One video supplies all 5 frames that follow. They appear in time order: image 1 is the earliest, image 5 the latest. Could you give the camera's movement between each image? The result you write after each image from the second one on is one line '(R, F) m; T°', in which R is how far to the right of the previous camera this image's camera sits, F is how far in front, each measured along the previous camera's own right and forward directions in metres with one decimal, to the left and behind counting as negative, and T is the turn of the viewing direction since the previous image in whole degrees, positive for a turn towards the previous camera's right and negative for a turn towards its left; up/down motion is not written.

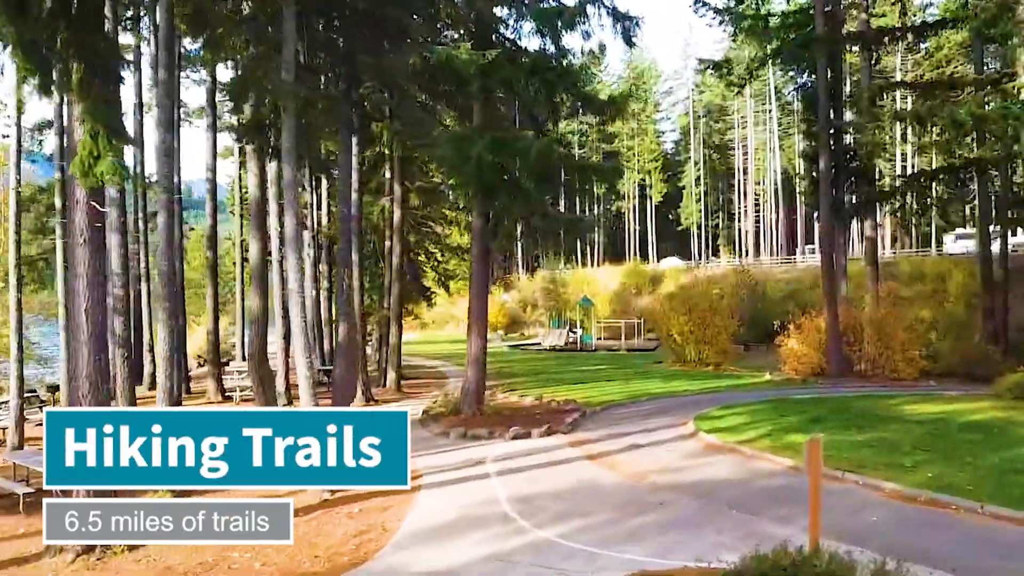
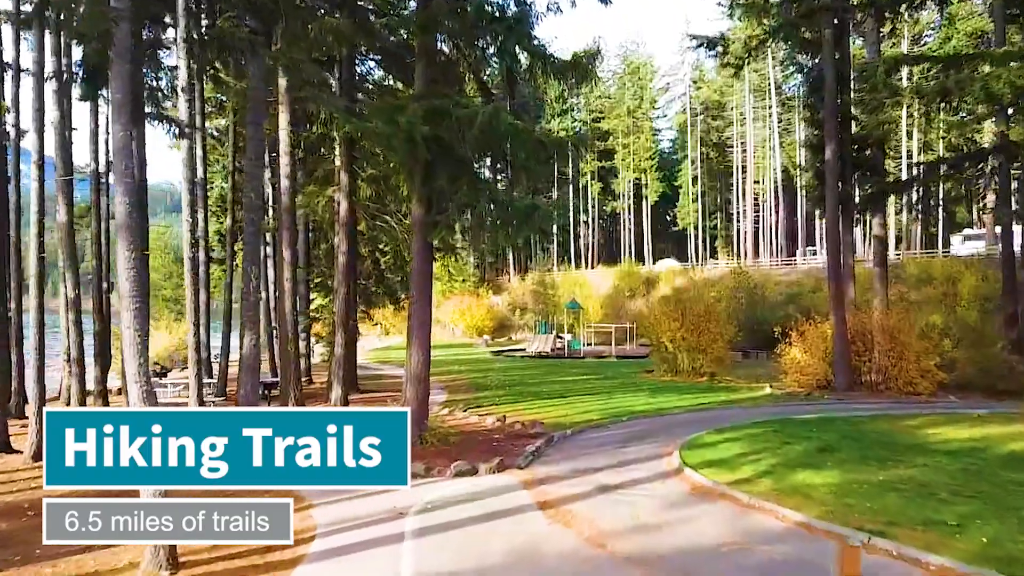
(+0.7, +2.3) m; 0°
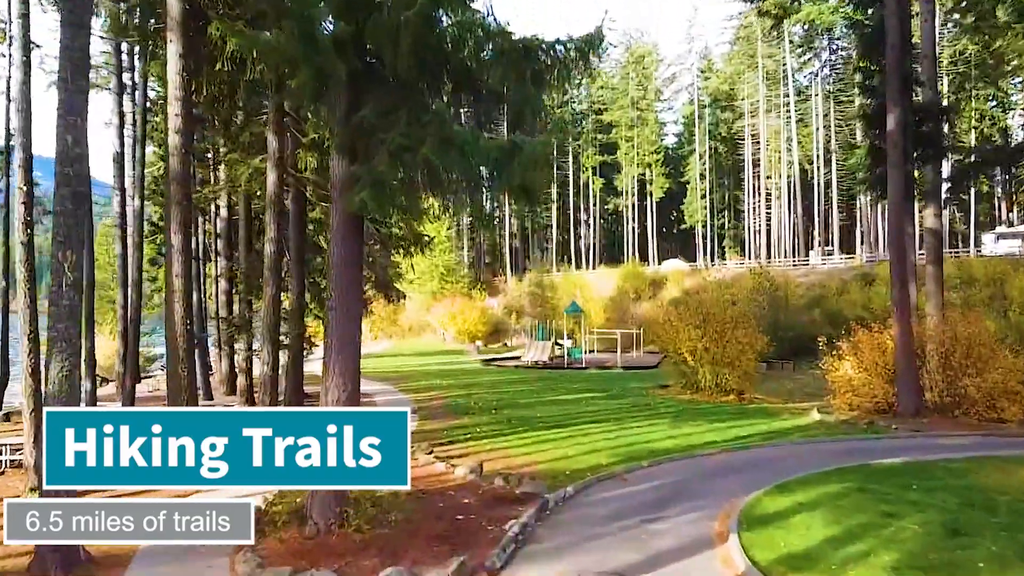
(+0.2, +3.9) m; 0°
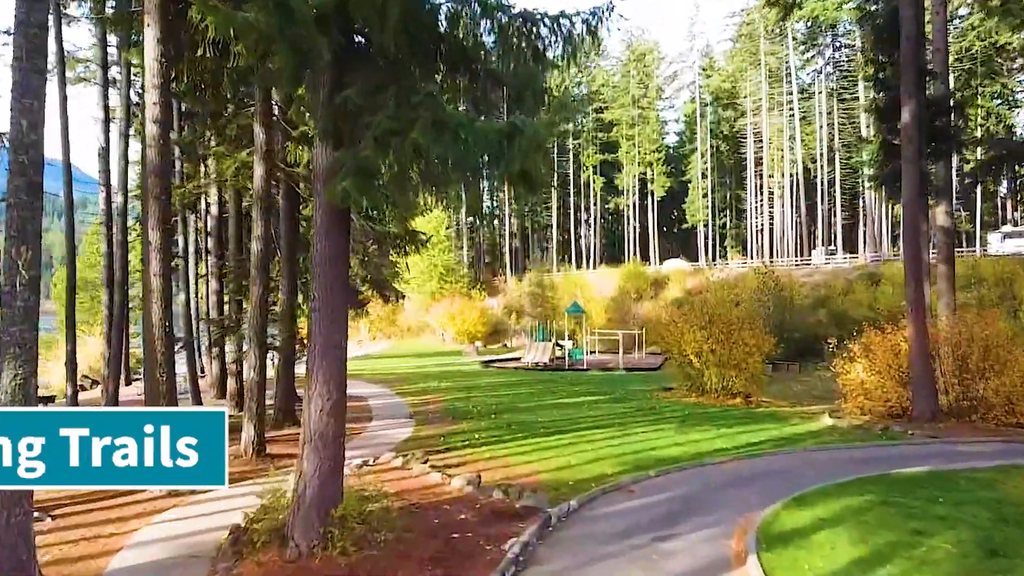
(0.0, +0.6) m; 0°
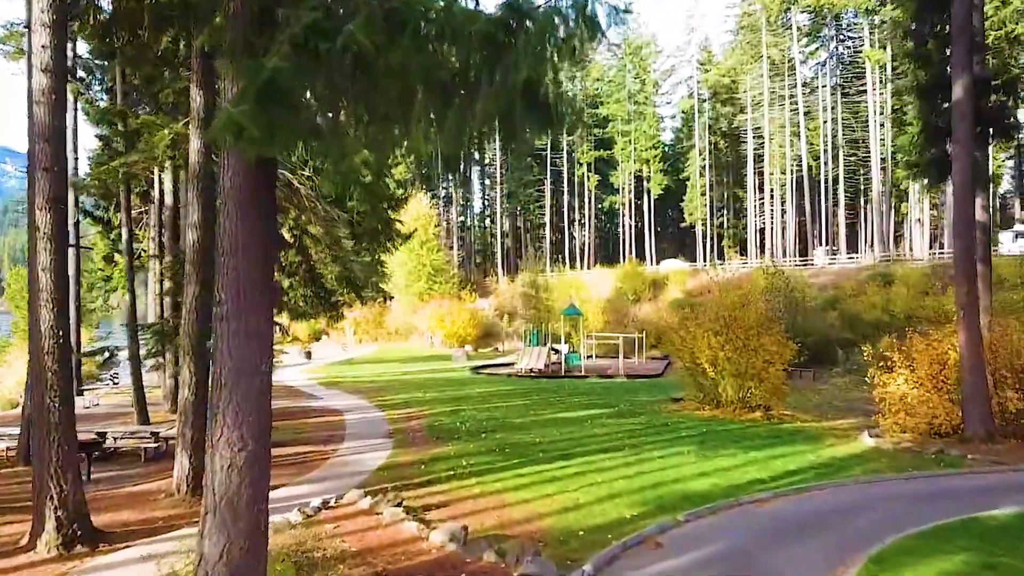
(0.0, +2.1) m; +1°
